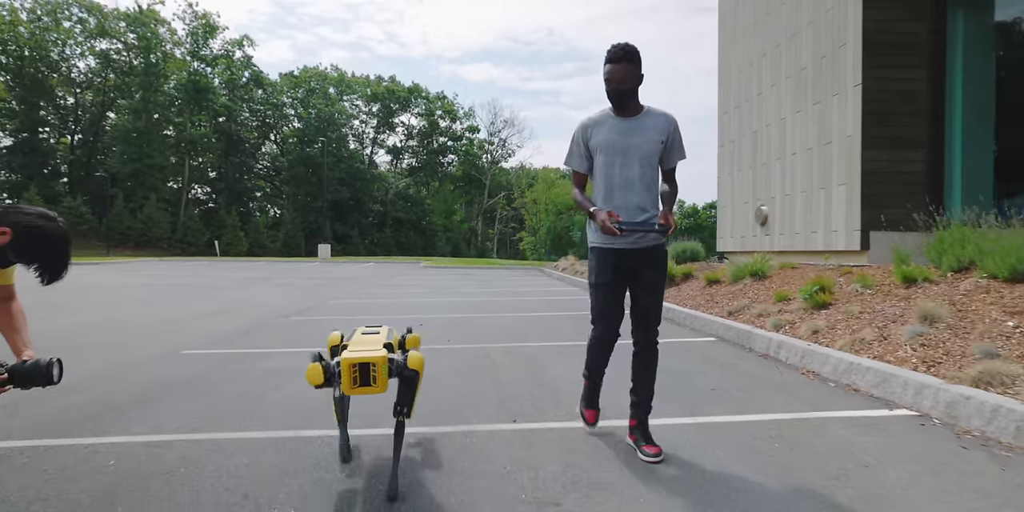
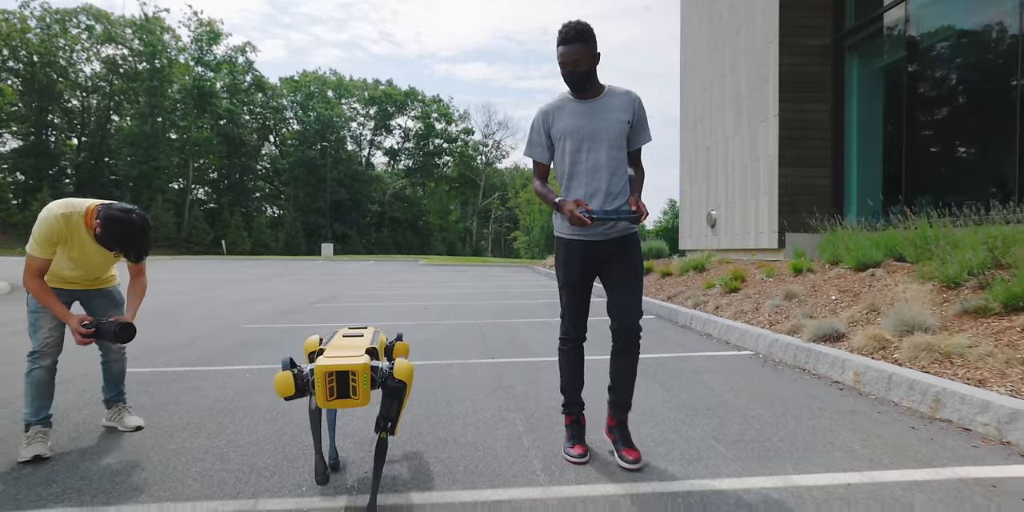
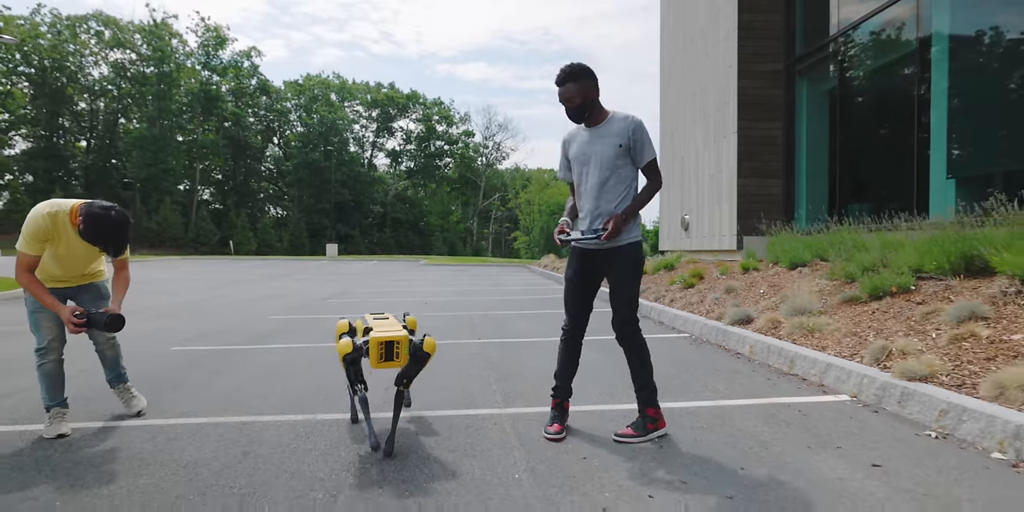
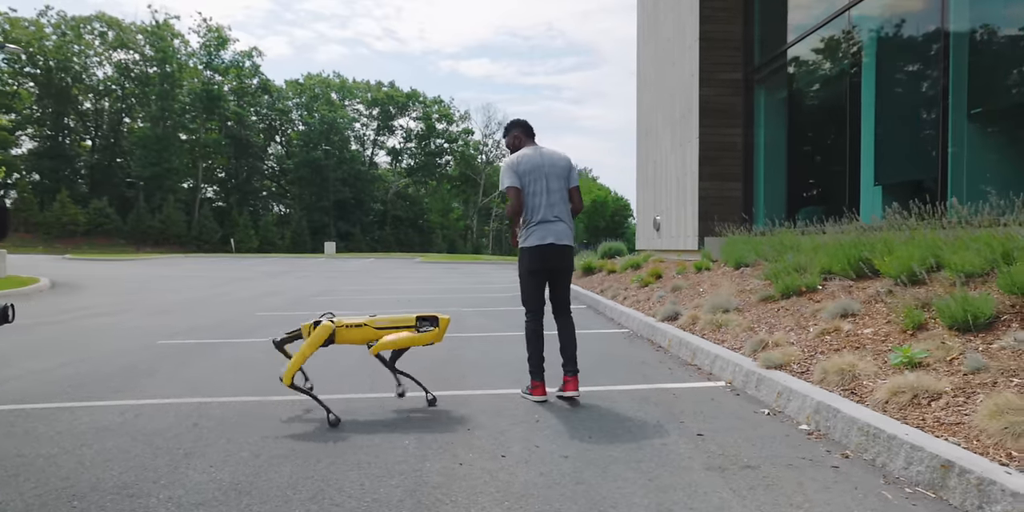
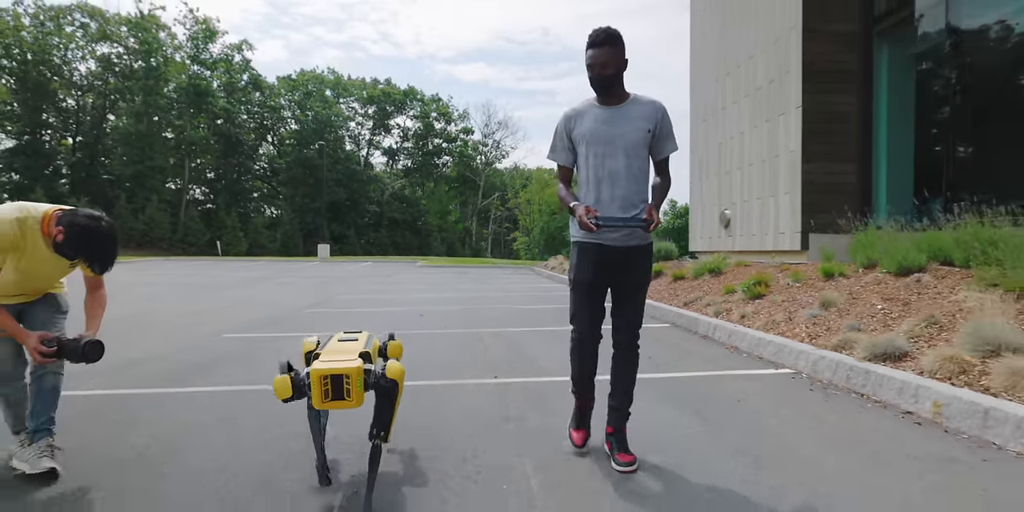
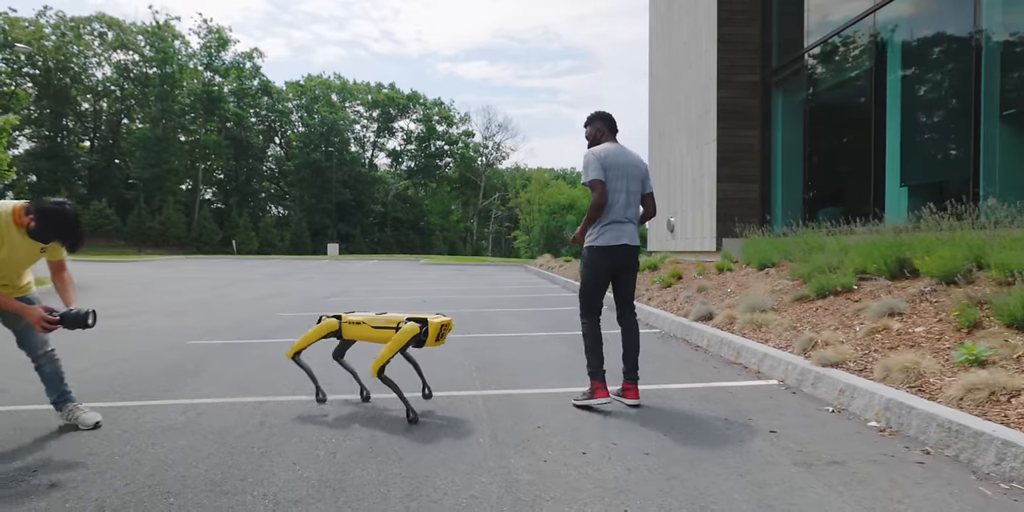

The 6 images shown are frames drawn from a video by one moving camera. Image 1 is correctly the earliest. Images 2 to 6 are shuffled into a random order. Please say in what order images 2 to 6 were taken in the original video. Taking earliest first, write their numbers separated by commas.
5, 2, 3, 6, 4
